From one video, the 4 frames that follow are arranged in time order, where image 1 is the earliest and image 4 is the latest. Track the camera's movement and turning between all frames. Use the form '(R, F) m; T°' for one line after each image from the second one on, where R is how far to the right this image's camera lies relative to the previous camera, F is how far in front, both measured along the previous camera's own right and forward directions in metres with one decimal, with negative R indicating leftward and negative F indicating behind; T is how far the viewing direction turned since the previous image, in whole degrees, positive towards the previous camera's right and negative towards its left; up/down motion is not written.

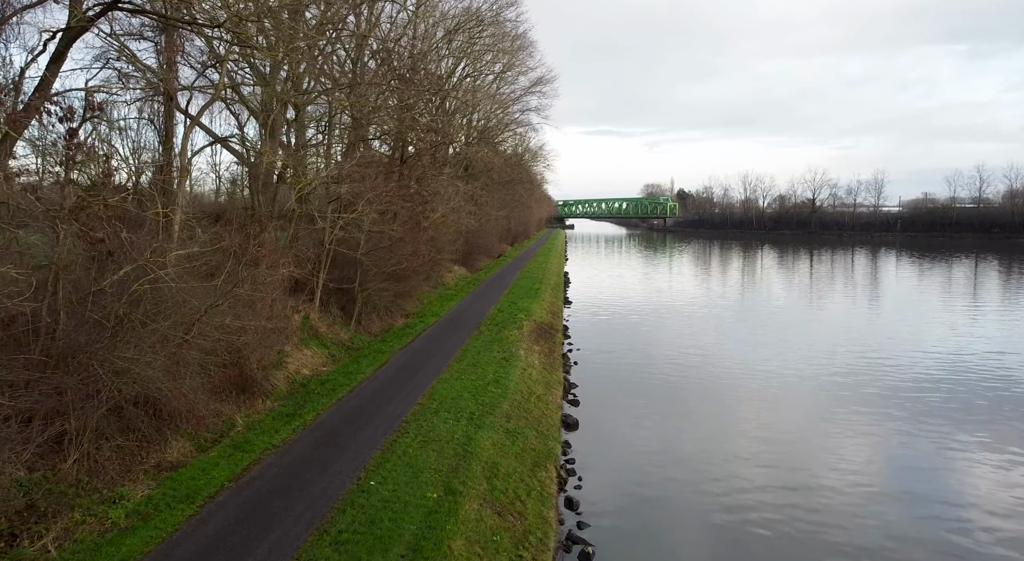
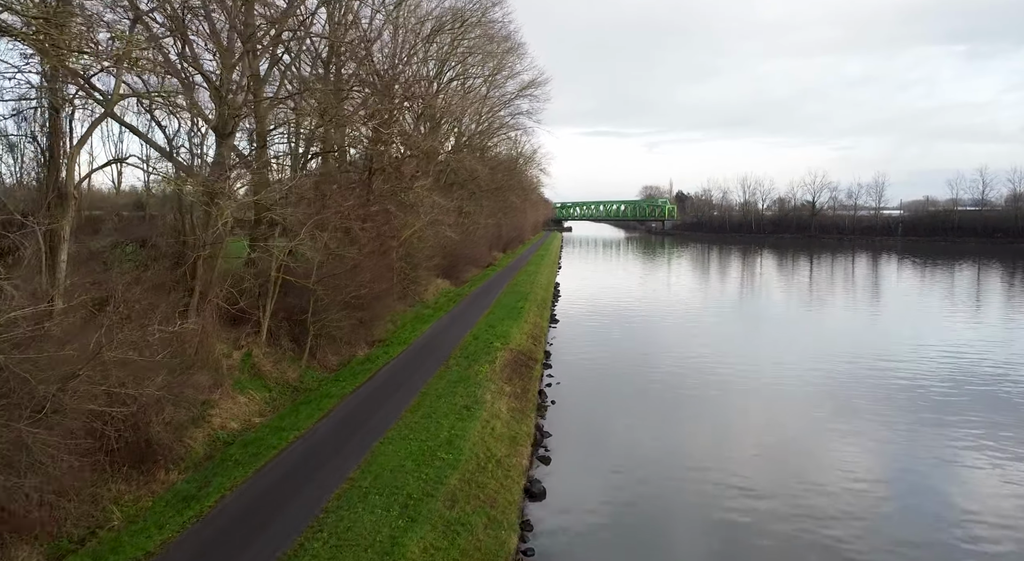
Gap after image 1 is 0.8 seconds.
(+0.5, +1.2) m; 0°
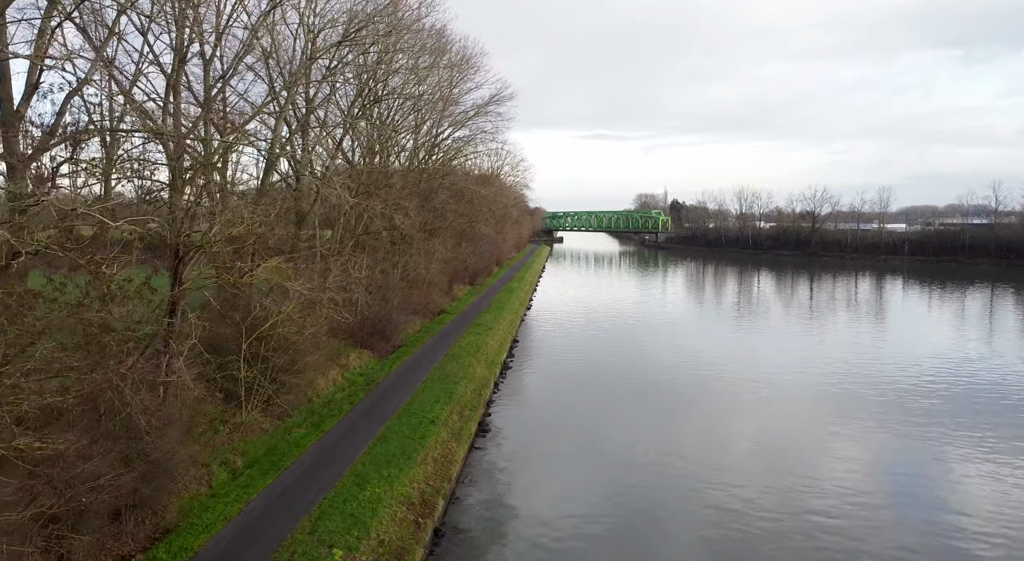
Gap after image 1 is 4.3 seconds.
(+1.8, +5.0) m; 0°
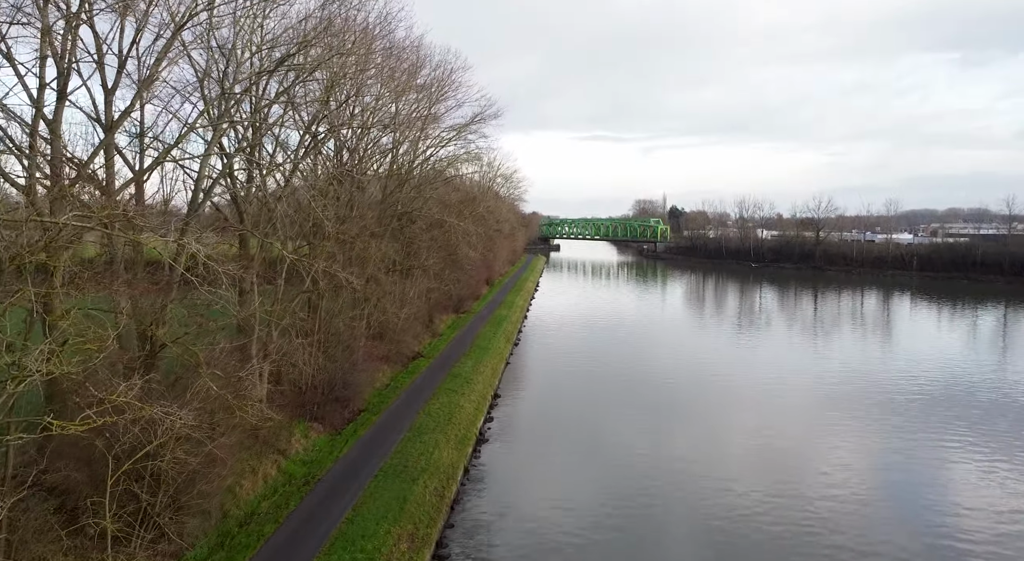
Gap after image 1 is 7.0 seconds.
(+0.6, +2.9) m; 0°
